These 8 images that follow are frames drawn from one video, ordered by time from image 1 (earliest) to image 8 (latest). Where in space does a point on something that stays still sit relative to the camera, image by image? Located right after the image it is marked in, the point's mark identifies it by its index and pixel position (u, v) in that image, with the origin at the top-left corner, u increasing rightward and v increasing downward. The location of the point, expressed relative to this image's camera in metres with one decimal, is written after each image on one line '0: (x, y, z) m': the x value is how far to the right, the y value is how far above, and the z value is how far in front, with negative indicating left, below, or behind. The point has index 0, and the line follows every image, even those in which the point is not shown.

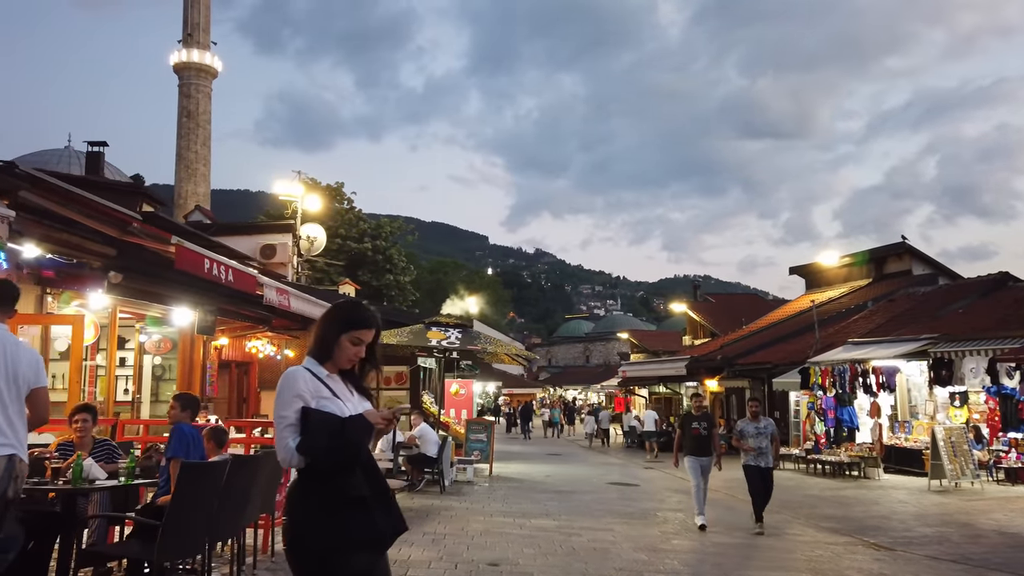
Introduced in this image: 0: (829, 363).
0: (+7.0, -1.7, +17.2) m
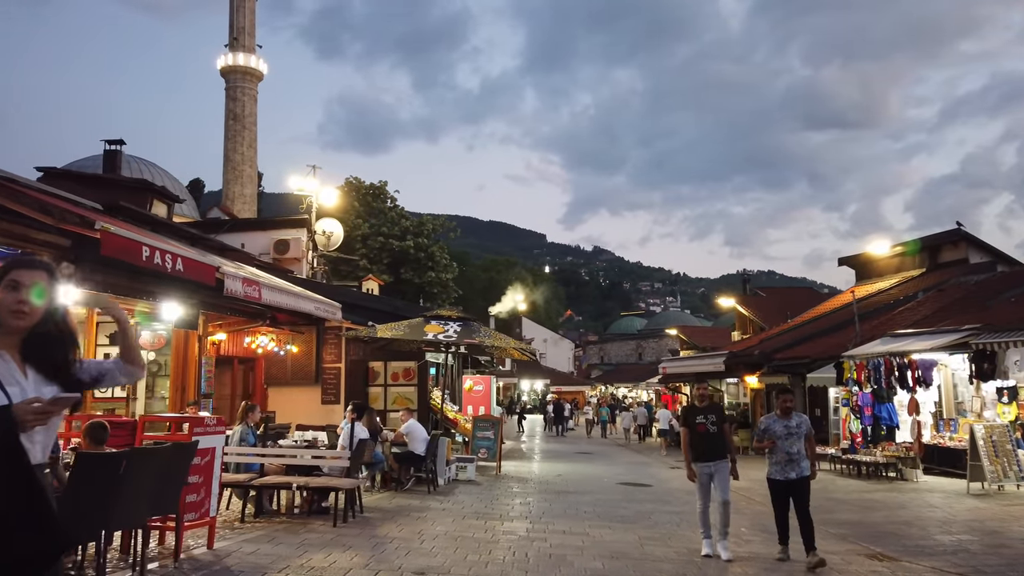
0: (+7.2, -1.4, +16.1) m
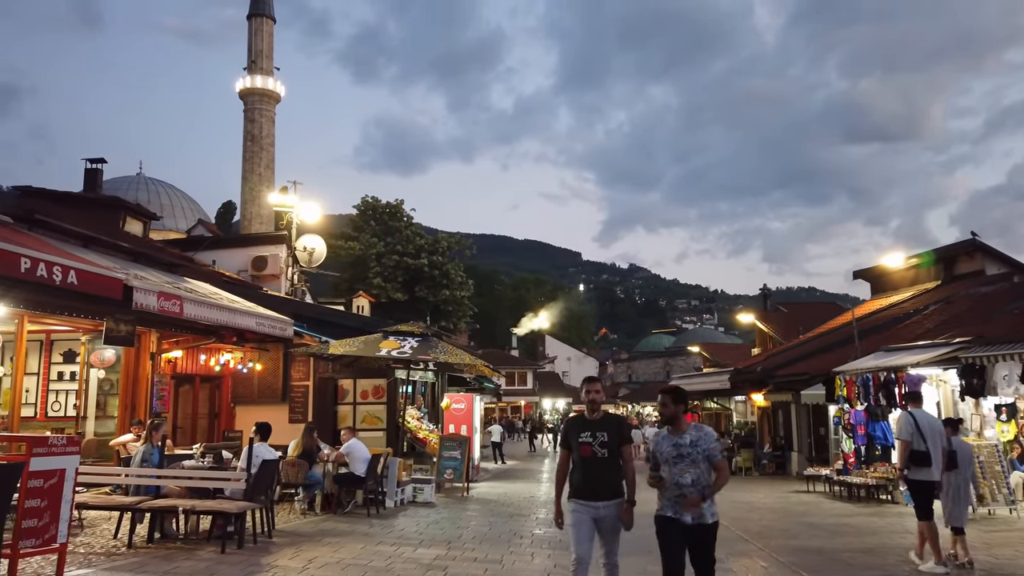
0: (+6.6, -1.6, +15.3) m
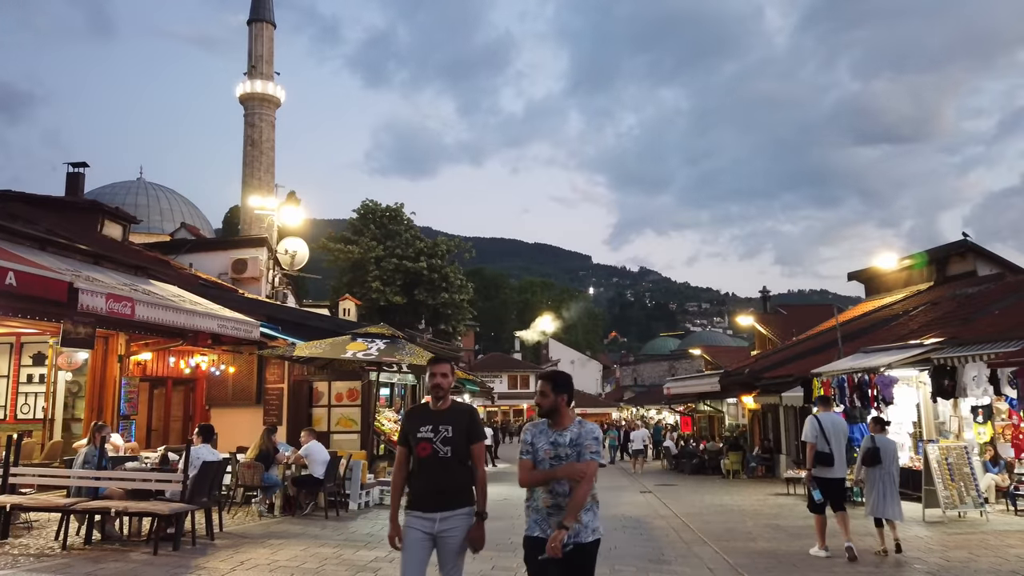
0: (+6.1, -1.7, +15.2) m
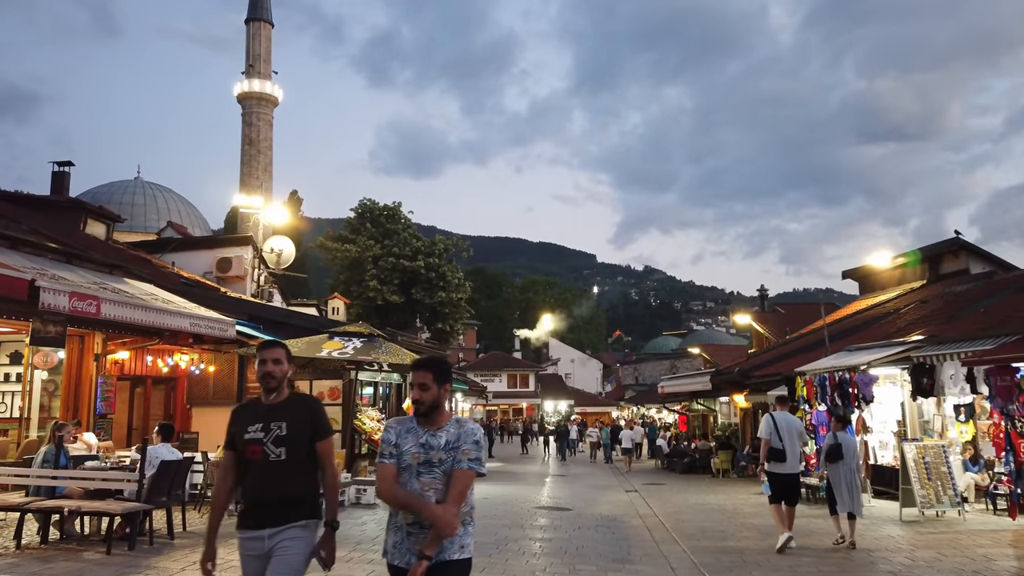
0: (+5.7, -1.6, +15.1) m
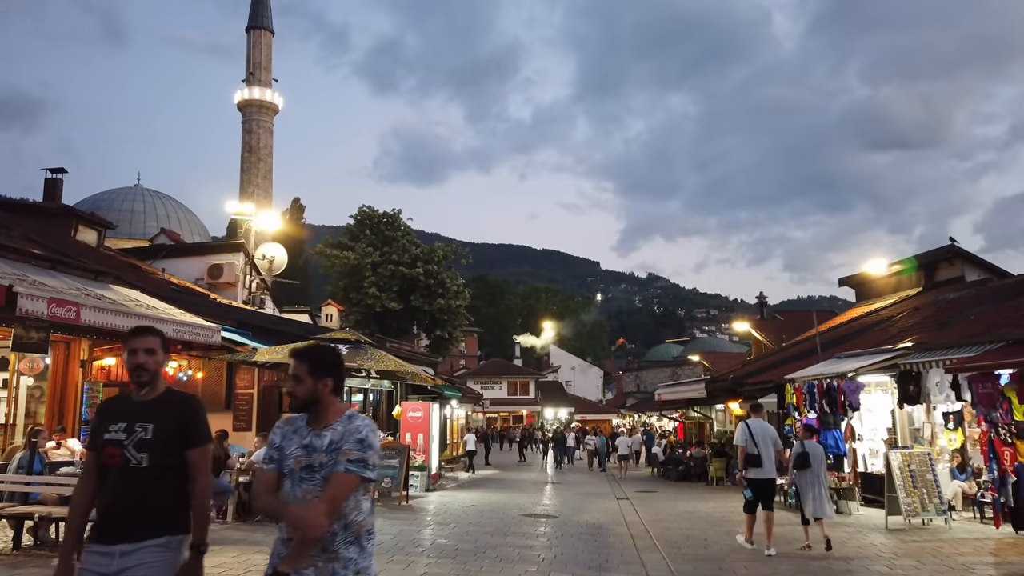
0: (+5.5, -1.8, +15.0) m
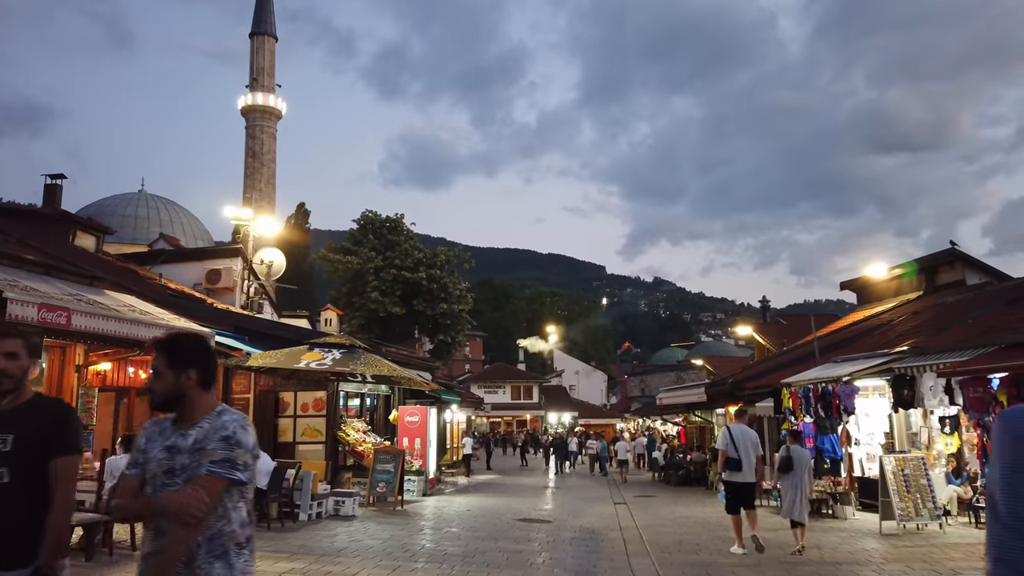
0: (+5.4, -1.8, +15.0) m
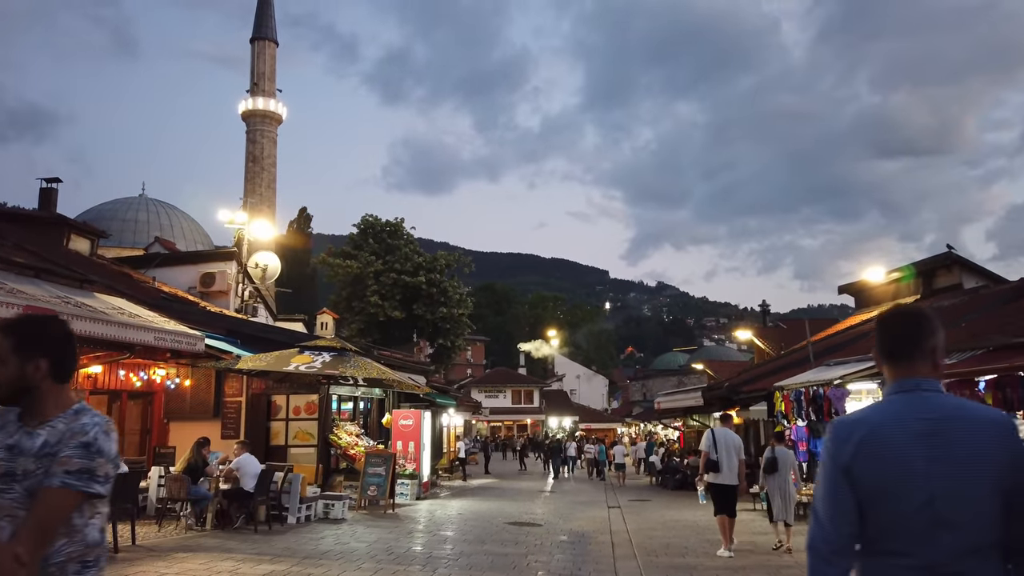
0: (+5.2, -1.9, +15.0) m
